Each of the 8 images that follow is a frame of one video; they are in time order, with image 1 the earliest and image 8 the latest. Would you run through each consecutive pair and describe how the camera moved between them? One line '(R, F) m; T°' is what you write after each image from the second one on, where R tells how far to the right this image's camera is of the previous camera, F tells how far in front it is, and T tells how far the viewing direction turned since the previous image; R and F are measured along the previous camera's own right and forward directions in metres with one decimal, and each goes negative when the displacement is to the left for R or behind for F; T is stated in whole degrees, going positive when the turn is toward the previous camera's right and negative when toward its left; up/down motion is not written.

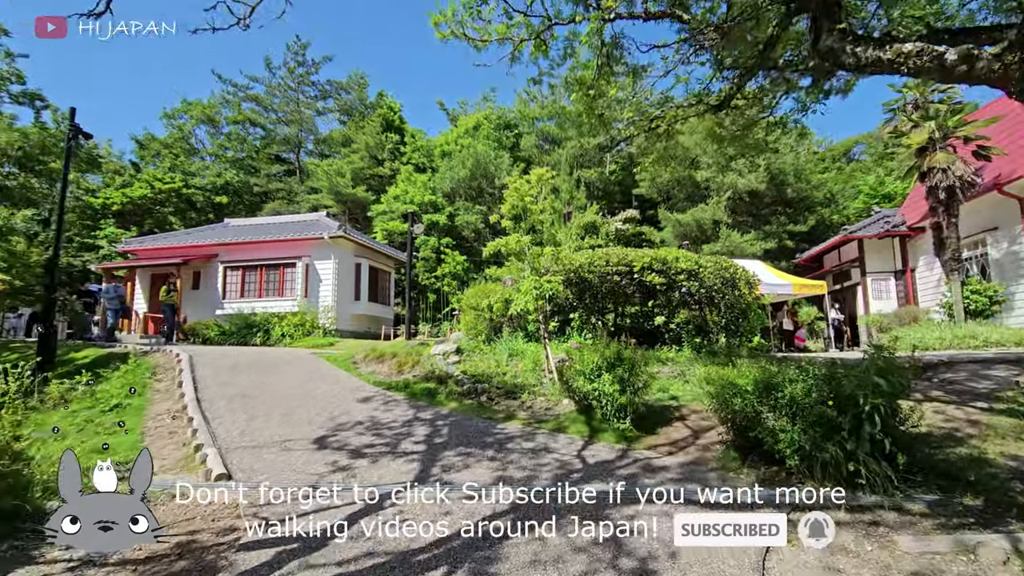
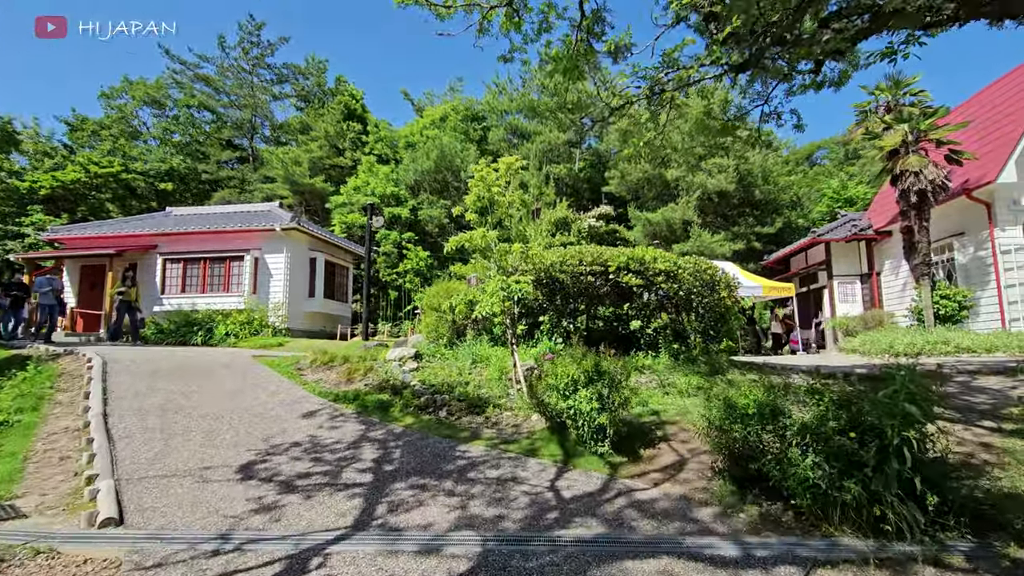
(0.0, +0.8) m; +4°
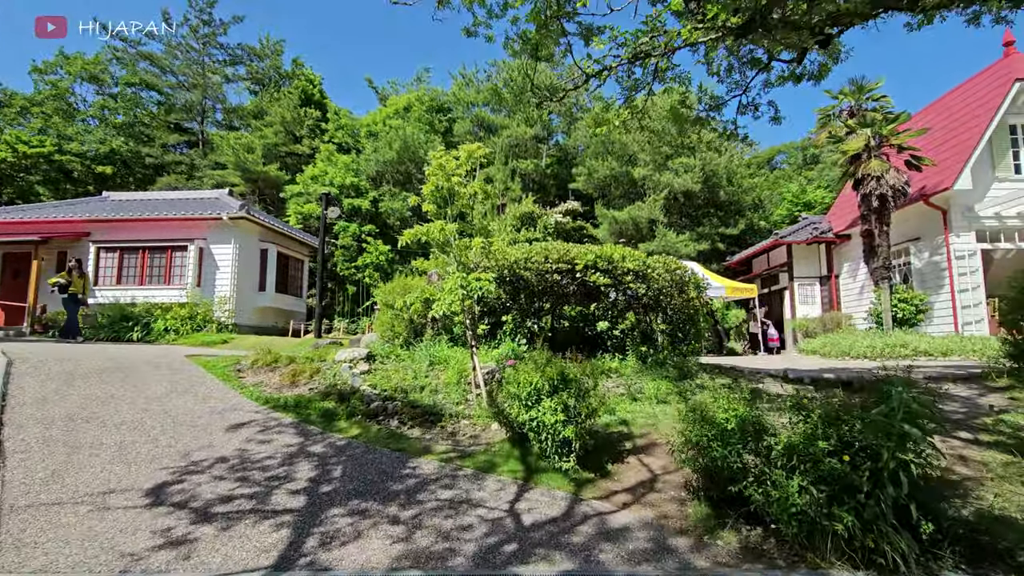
(+0.1, +0.5) m; +4°
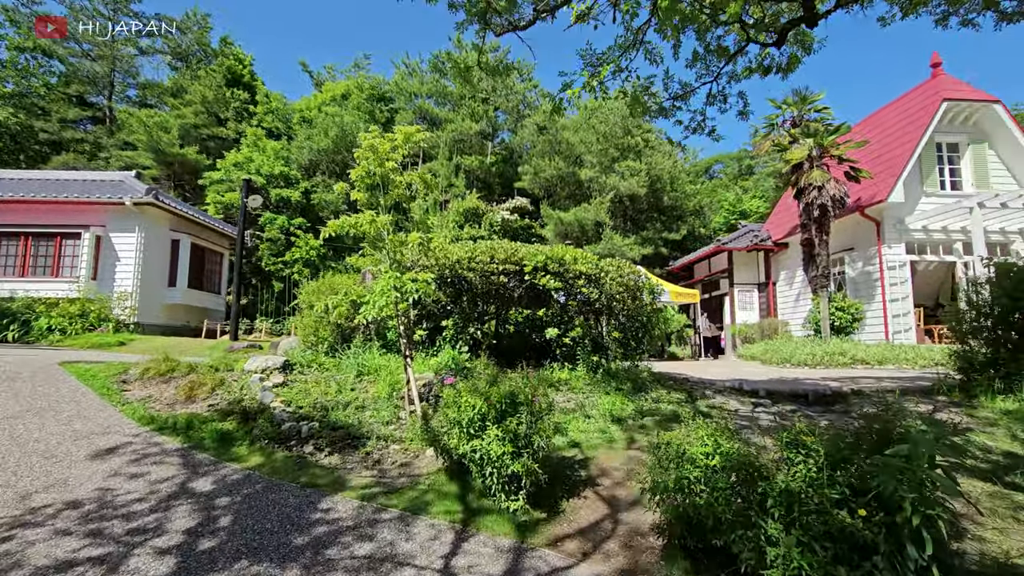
(0.0, +0.7) m; +6°
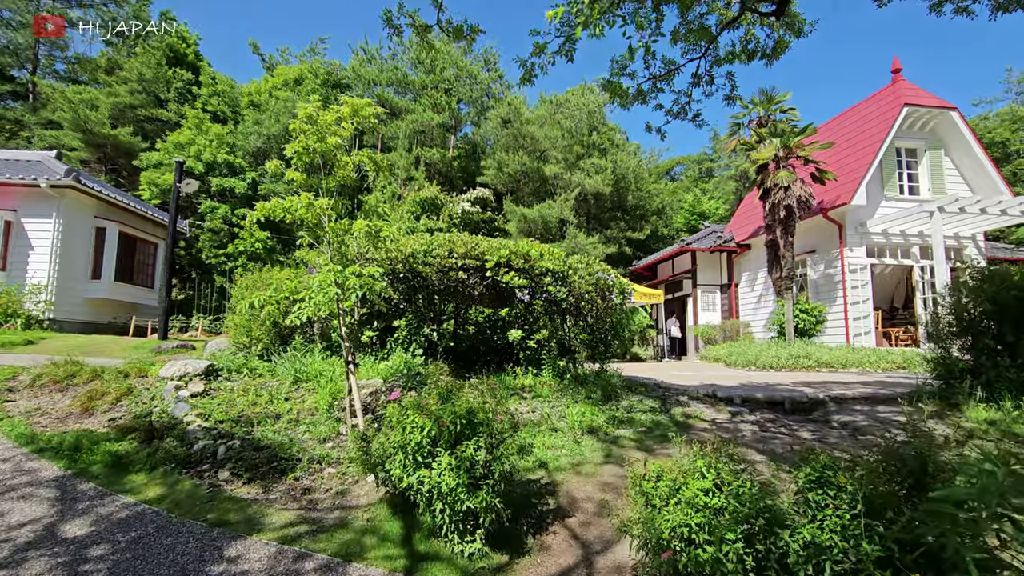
(0.0, +0.6) m; +4°
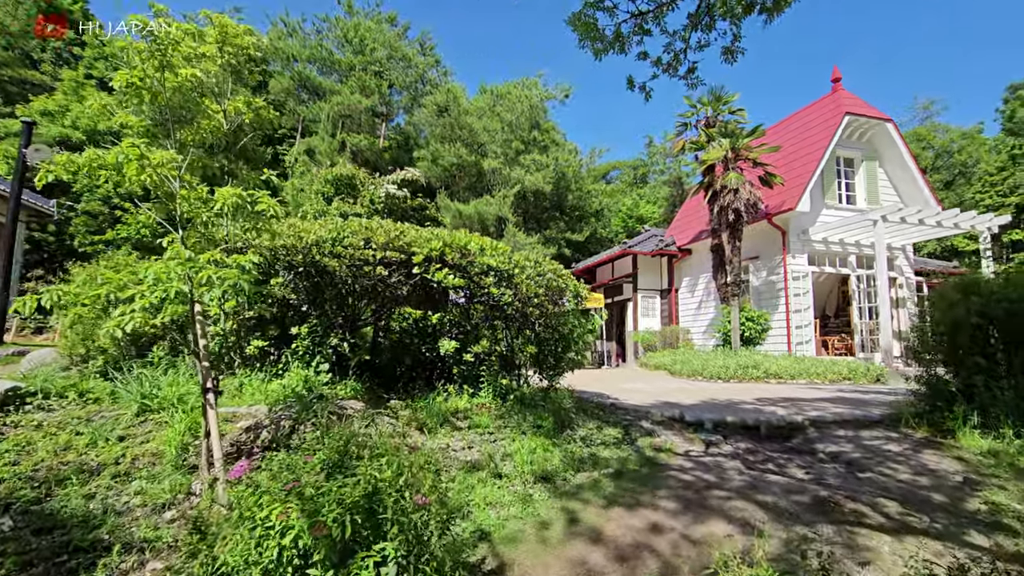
(0.0, +1.2) m; +7°
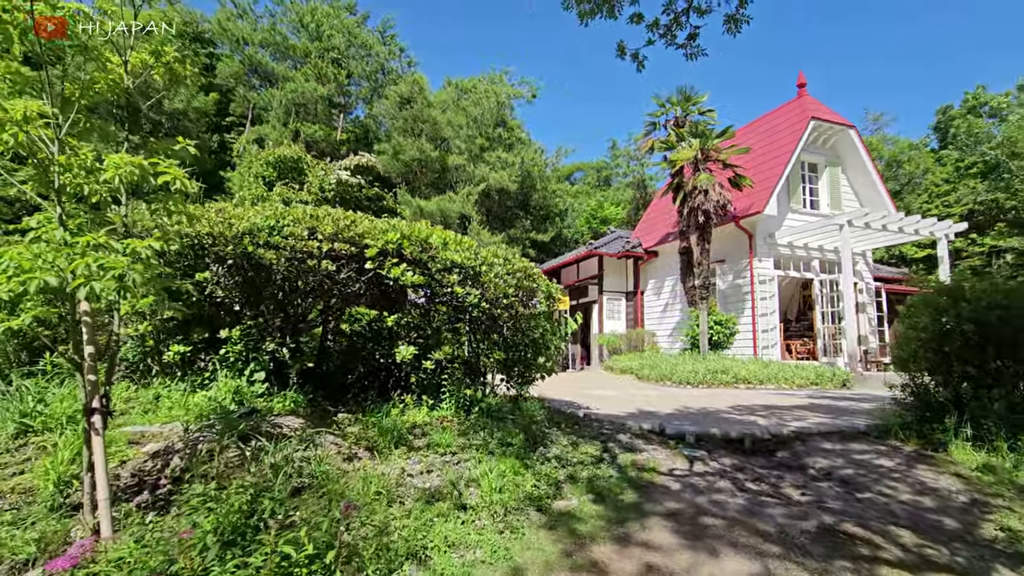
(-0.1, +0.6) m; +4°
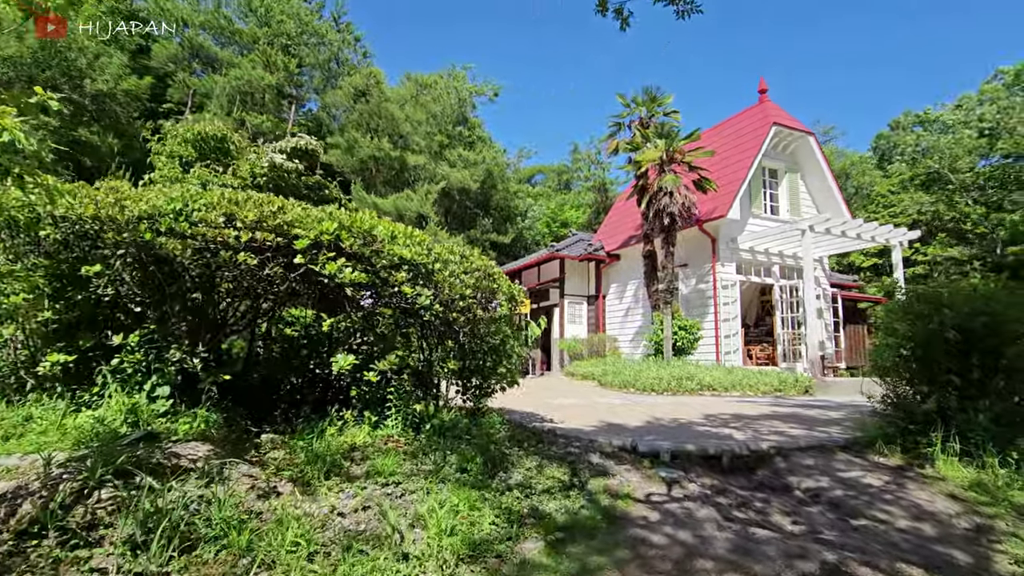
(0.0, +0.6) m; +4°
